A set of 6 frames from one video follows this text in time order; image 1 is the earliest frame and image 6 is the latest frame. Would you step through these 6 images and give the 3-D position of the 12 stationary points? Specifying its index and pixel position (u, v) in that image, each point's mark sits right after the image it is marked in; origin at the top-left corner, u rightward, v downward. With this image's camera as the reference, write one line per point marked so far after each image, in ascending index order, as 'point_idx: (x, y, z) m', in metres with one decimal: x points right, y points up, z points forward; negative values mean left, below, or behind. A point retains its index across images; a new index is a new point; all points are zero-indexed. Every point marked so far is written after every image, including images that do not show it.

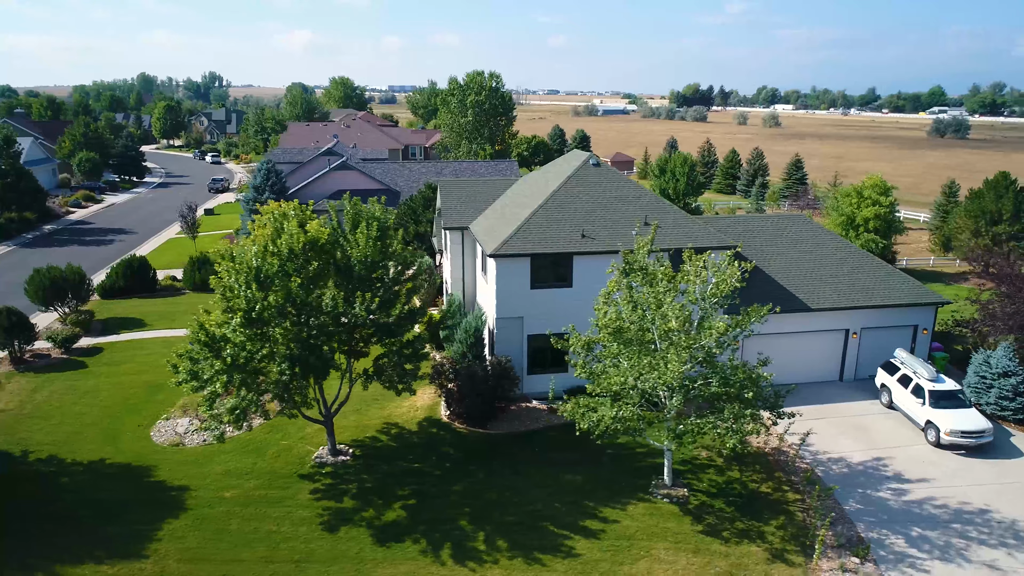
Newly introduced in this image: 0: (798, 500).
0: (+7.0, -5.1, +17.5) m
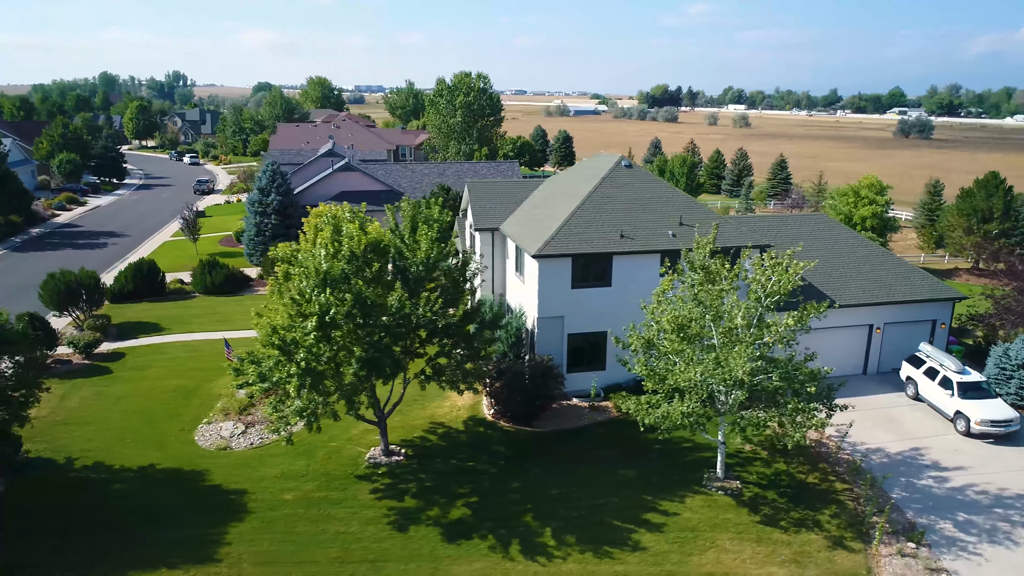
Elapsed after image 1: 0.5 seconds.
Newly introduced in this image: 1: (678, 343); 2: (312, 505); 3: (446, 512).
0: (+8.4, -5.1, +18.1) m
1: (+4.0, -1.3, +16.7) m
2: (-4.8, -5.2, +17.4) m
3: (-1.5, -5.3, +17.2) m
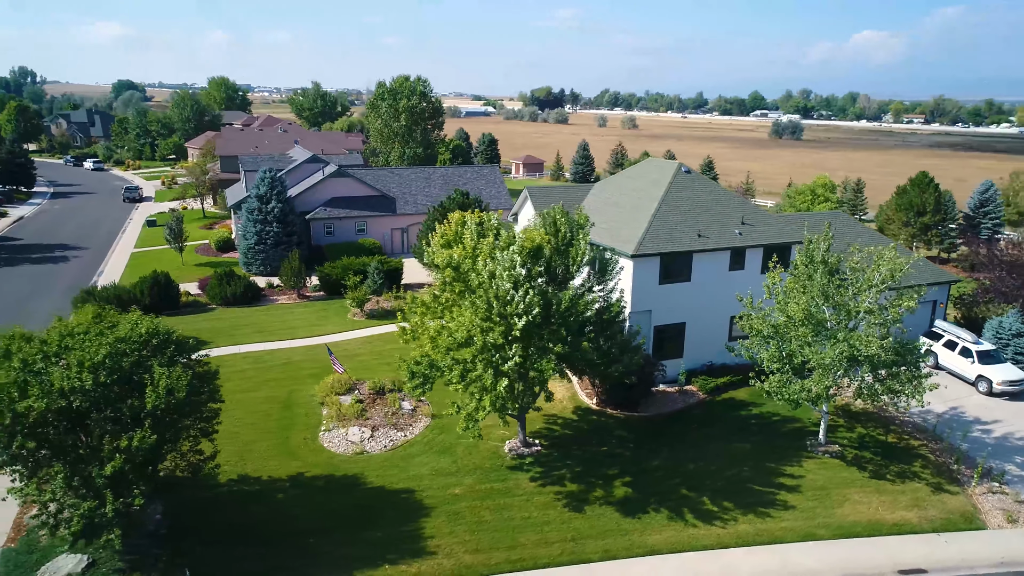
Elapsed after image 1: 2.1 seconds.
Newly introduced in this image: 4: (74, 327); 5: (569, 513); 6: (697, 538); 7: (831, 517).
0: (+12.2, -4.7, +21.4) m
1: (+7.9, -1.1, +19.3) m
2: (-0.7, -5.3, +18.5) m
3: (+2.5, -5.3, +18.8) m
4: (-9.3, -0.8, +15.4) m
5: (+1.4, -5.6, +17.9) m
6: (+4.4, -5.9, +17.1) m
7: (+8.0, -5.7, +18.0) m
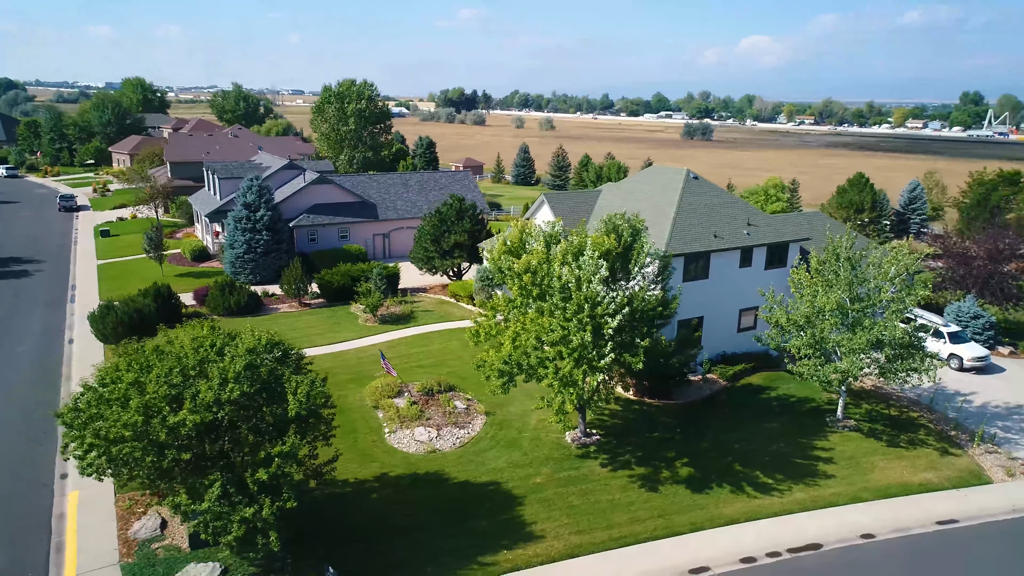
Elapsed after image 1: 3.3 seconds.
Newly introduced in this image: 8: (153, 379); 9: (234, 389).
0: (+13.9, -4.4, +24.4) m
1: (+9.7, -0.9, +21.8) m
2: (+1.5, -5.4, +19.9) m
3: (+4.7, -5.3, +20.6) m
4: (-6.8, -1.1, +15.8) m
5: (+3.6, -5.6, +19.6) m
6: (+6.7, -5.8, +19.2) m
7: (+10.1, -5.5, +20.6) m
8: (-7.3, -1.8, +14.6) m
9: (-5.5, -2.0, +14.3) m
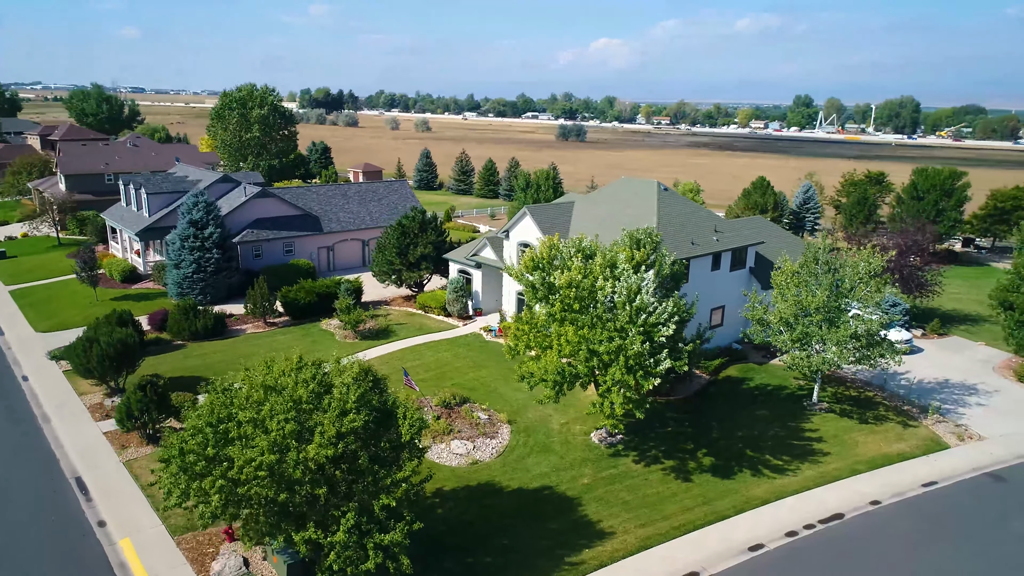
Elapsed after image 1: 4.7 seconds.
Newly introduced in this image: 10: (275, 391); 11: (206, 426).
0: (+14.2, -4.2, +28.1) m
1: (+10.5, -0.9, +24.7) m
2: (+2.9, -5.7, +21.4) m
3: (+5.9, -5.5, +22.7) m
4: (-4.6, -1.8, +15.8) m
5: (+5.1, -5.8, +21.5) m
6: (+8.2, -5.9, +21.6) m
7: (+11.3, -5.5, +23.6) m
8: (-4.8, -2.5, +14.5) m
9: (-3.1, -2.7, +14.6) m
10: (-5.0, -2.1, +15.2) m
11: (-6.3, -2.8, +14.7) m
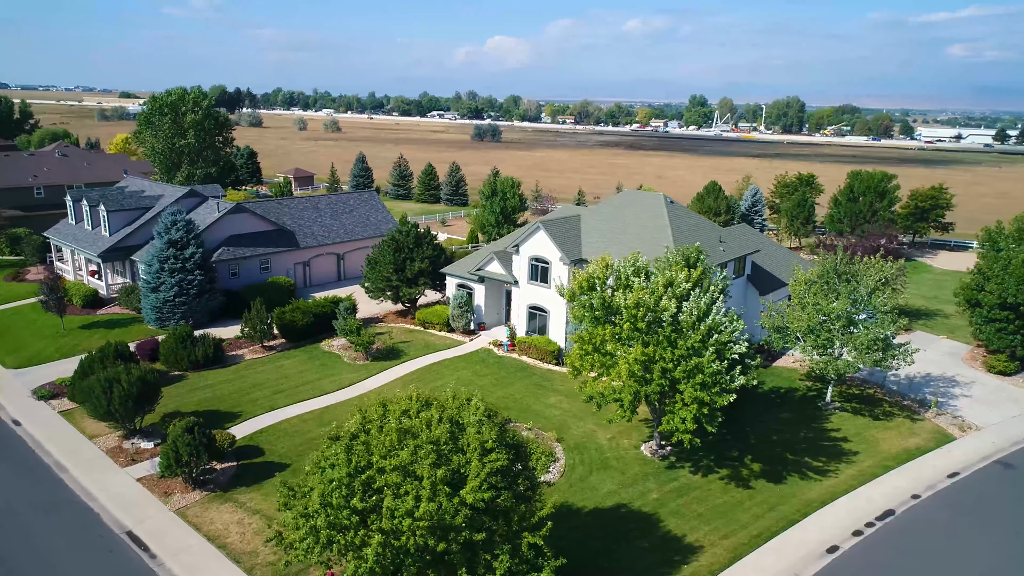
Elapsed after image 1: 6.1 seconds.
0: (+15.2, -4.4, +30.2) m
1: (+11.9, -1.2, +26.3) m
2: (+5.0, -6.3, +21.9) m
3: (+7.8, -5.9, +23.6) m
4: (-1.8, -2.6, +15.3) m
5: (+7.2, -6.3, +22.4) m
6: (+10.2, -6.3, +22.9) m
7: (+13.0, -5.8, +25.3) m
8: (-1.8, -3.4, +14.1) m
9: (-0.1, -3.4, +14.4) m
10: (-2.1, -3.0, +14.7) m
11: (-3.3, -3.7, +14.1) m
